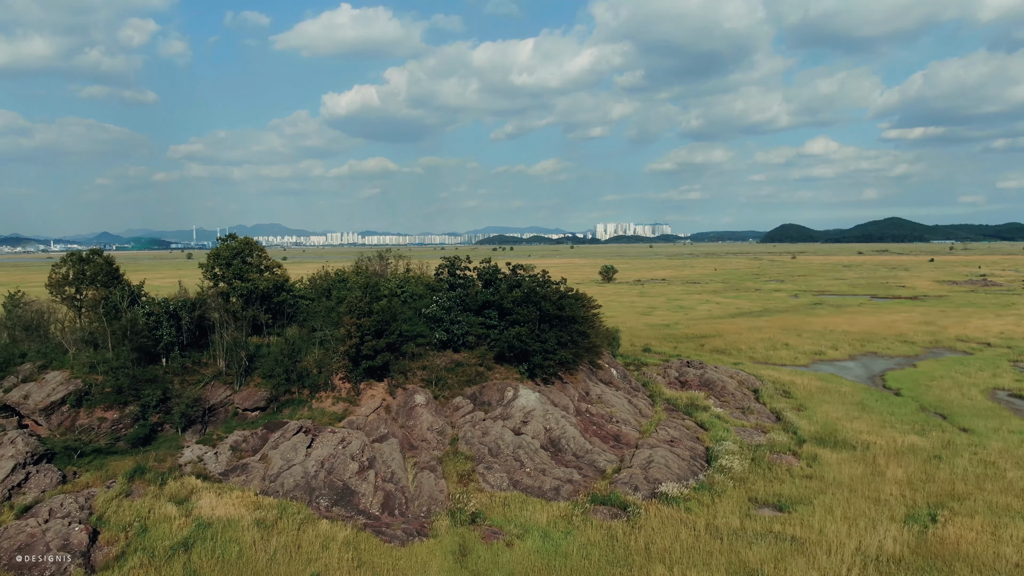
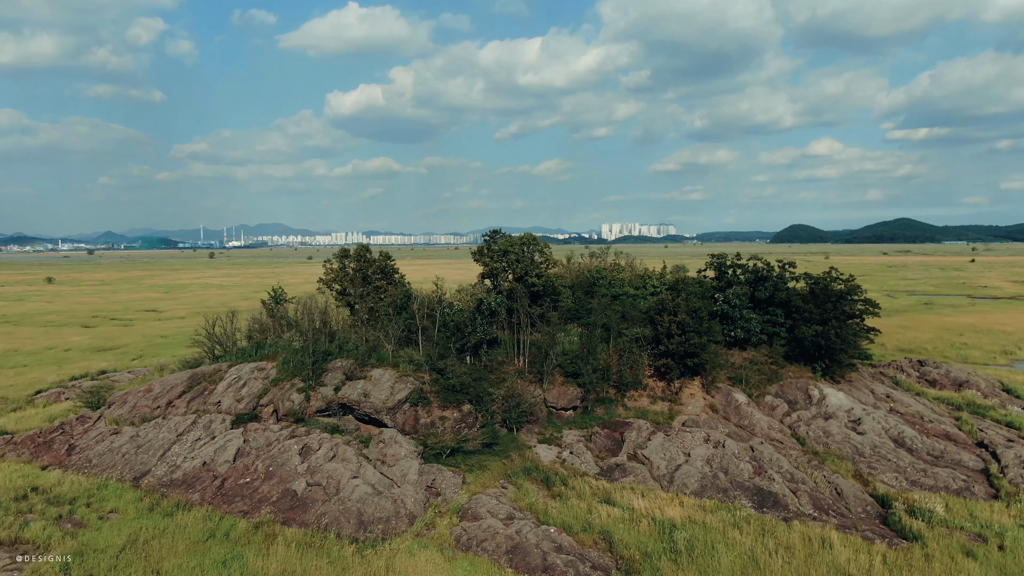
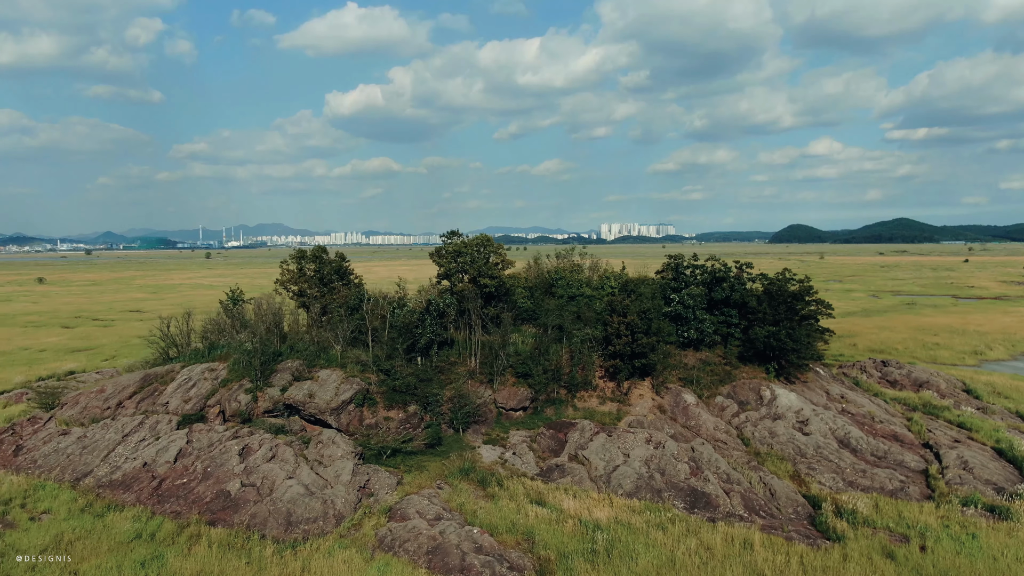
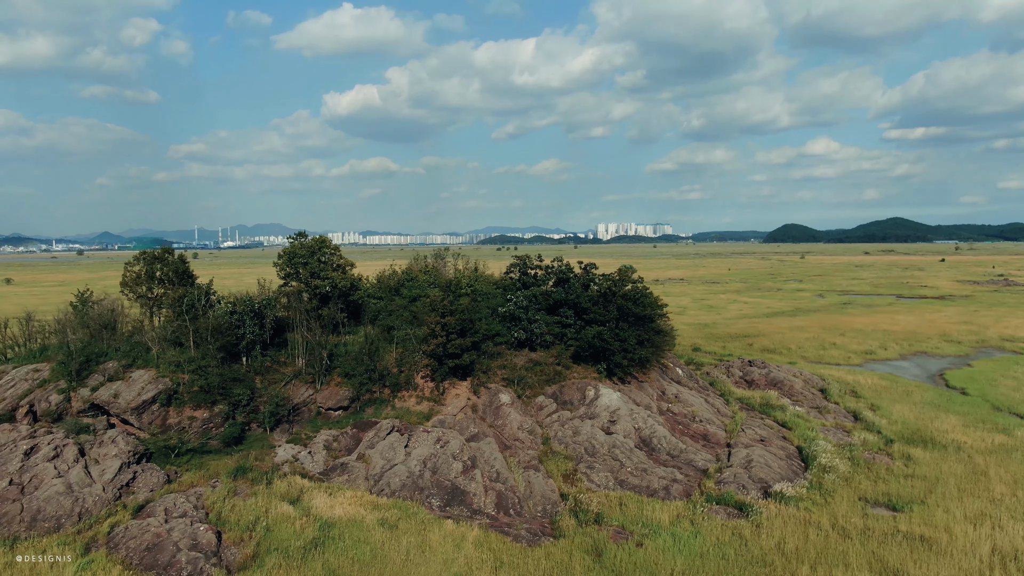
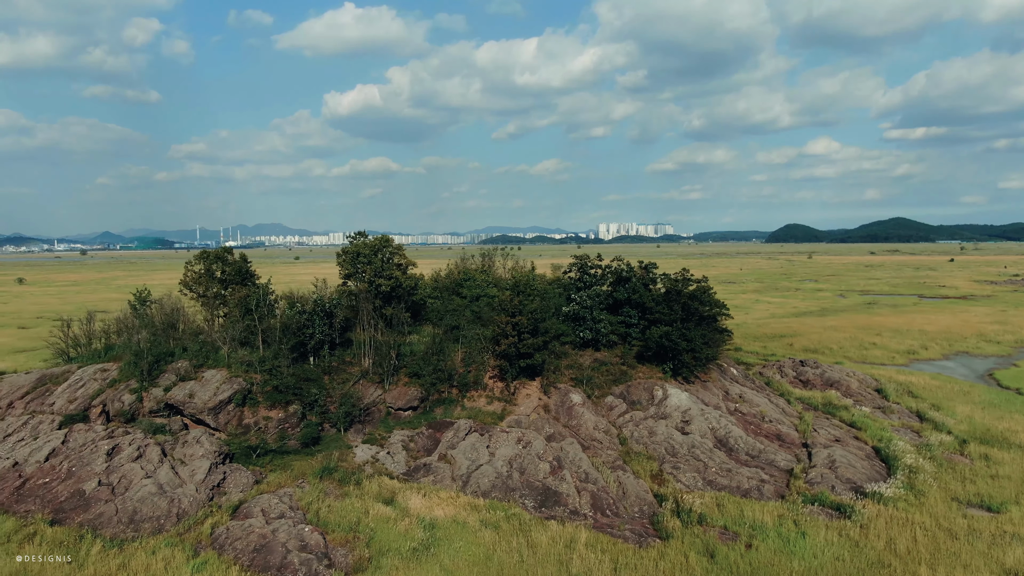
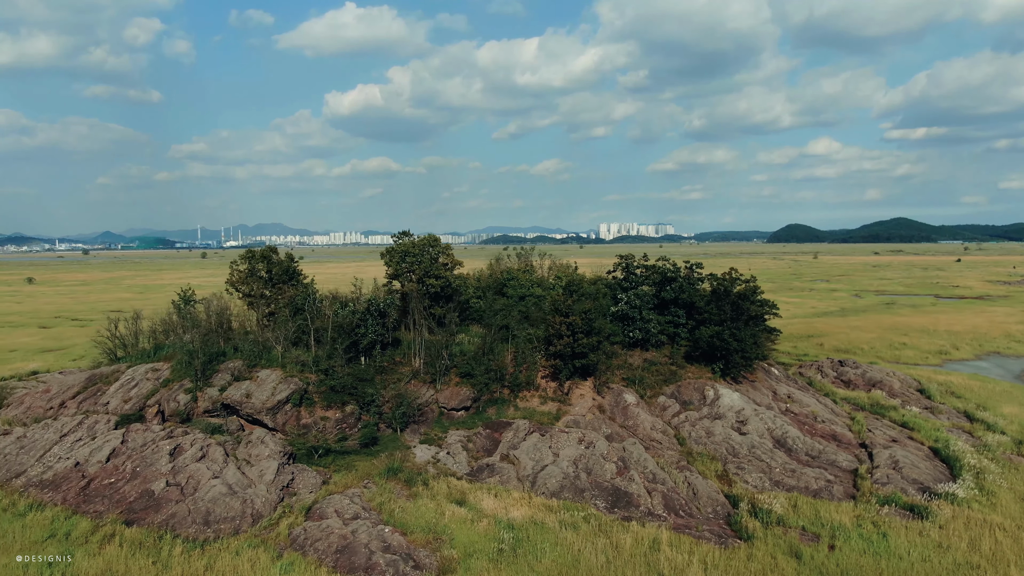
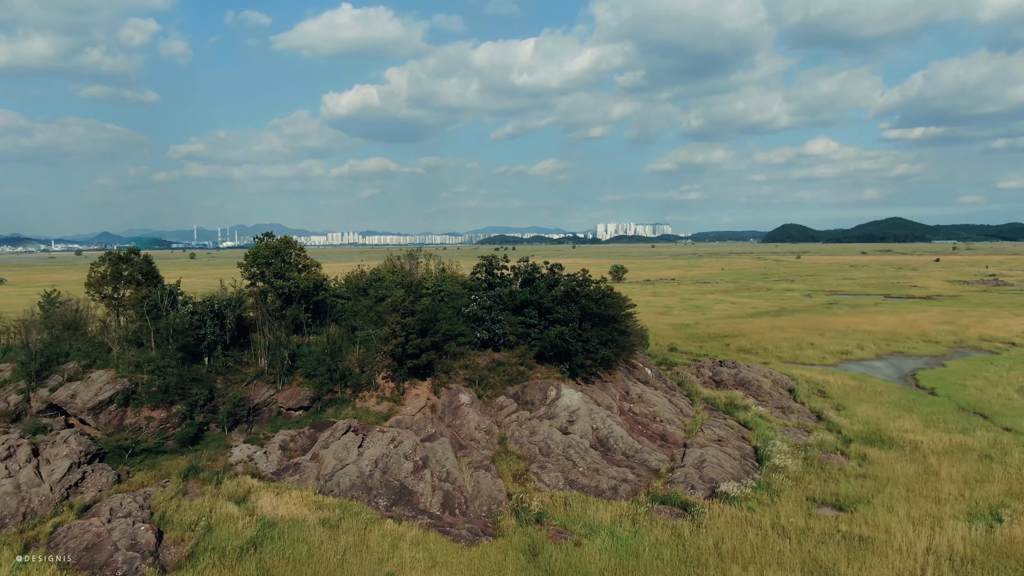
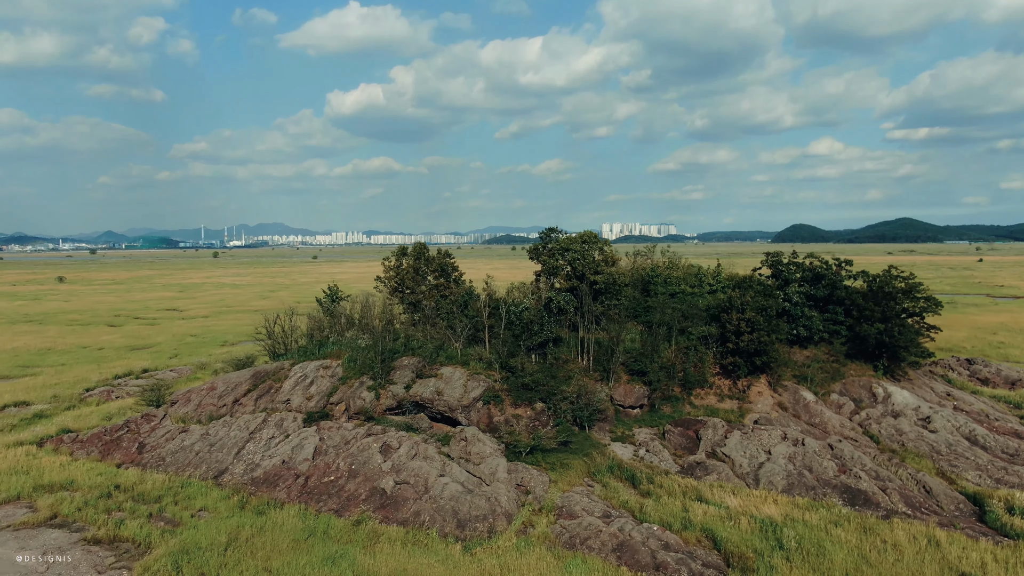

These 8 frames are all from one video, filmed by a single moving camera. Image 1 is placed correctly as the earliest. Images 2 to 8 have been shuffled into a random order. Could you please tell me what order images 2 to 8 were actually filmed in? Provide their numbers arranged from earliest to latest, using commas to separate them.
7, 4, 5, 6, 3, 2, 8
